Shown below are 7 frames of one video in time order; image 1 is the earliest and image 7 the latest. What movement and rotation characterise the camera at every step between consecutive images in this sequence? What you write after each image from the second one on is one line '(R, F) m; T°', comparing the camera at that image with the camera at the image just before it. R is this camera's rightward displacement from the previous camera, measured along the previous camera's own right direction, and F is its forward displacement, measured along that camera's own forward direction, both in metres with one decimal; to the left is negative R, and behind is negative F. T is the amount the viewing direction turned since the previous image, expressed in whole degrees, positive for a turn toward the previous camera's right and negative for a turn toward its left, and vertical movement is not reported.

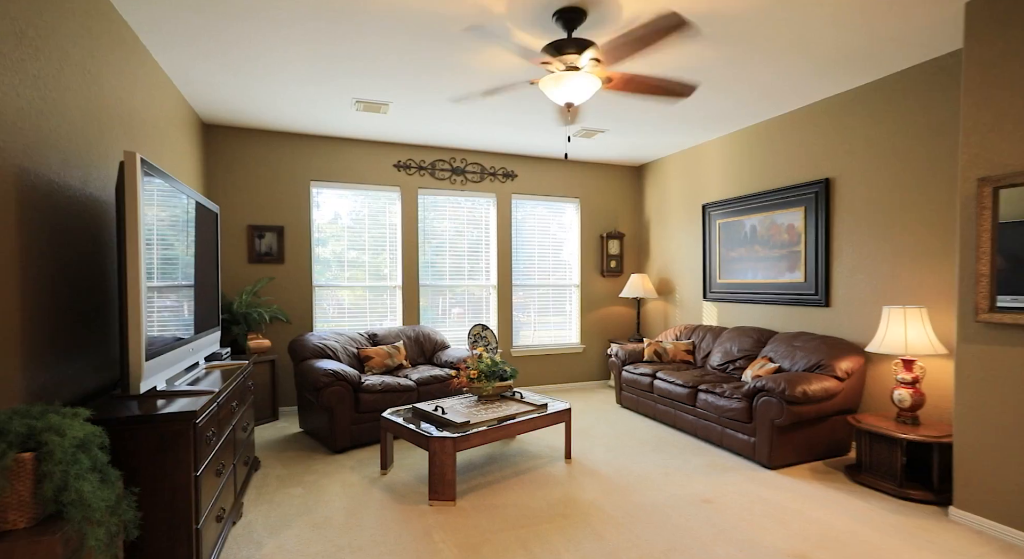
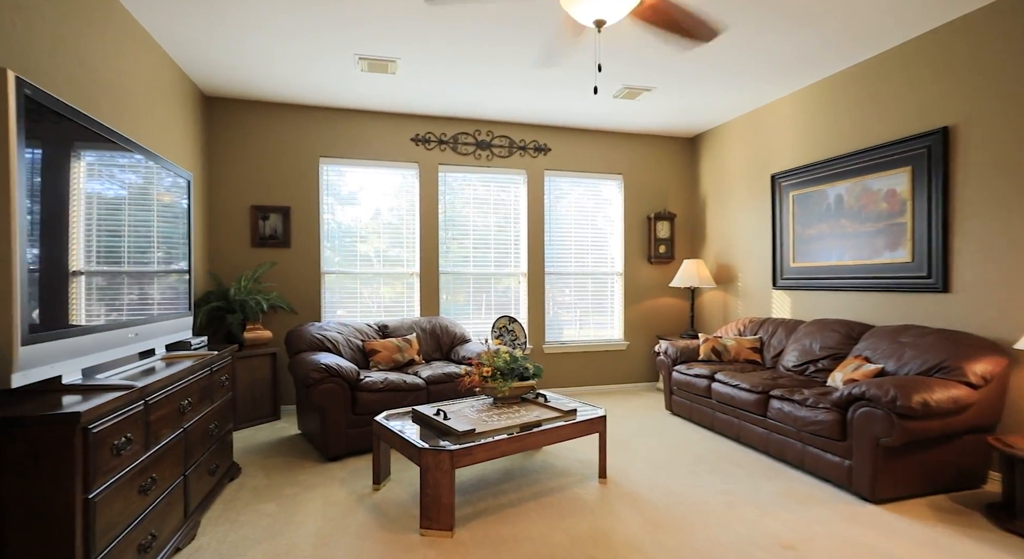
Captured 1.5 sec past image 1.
(+0.2, +0.7) m; -5°
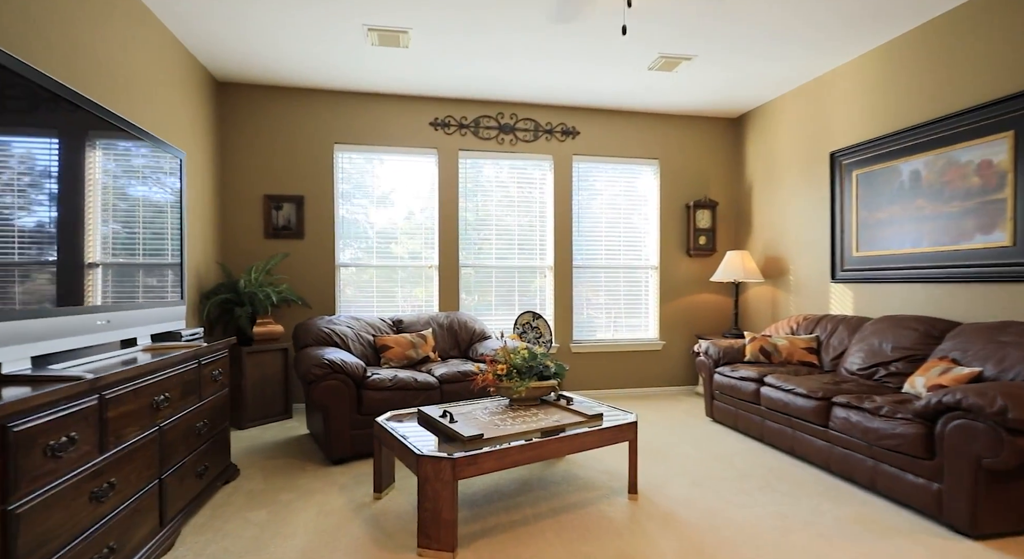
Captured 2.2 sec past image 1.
(+0.1, +0.3) m; -4°
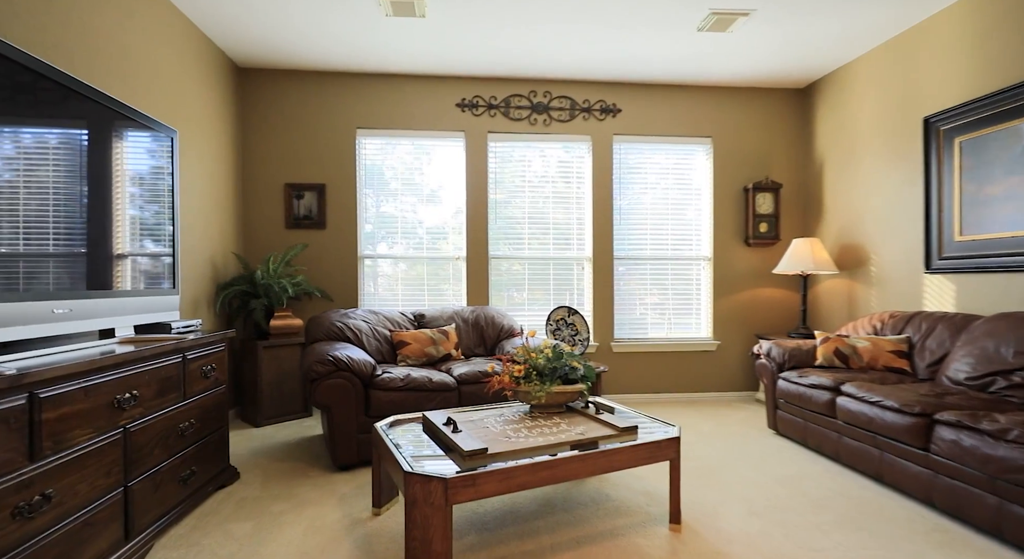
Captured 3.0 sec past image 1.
(+0.1, +0.4) m; -6°
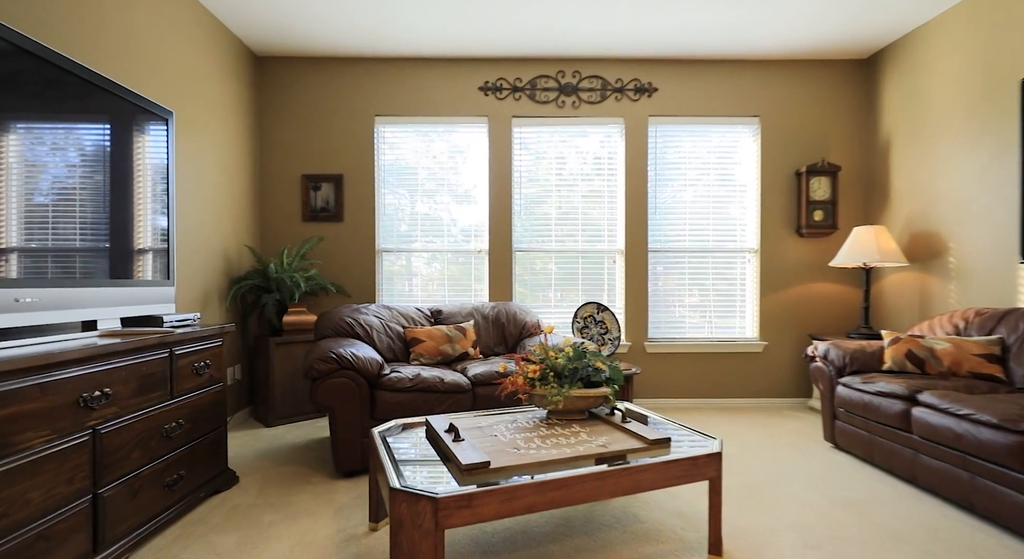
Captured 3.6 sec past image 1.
(+0.1, +0.3) m; -4°
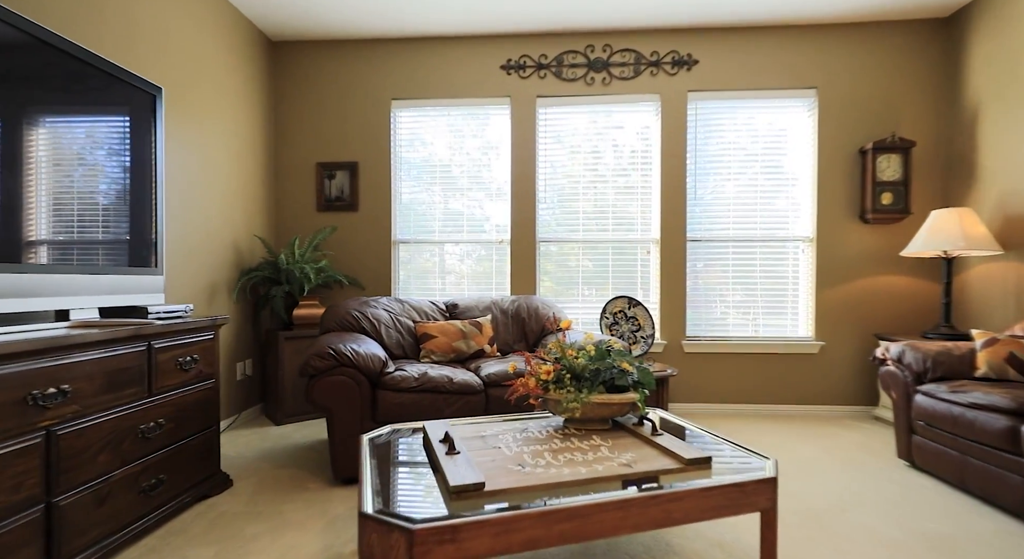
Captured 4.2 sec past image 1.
(+0.1, +0.3) m; -4°
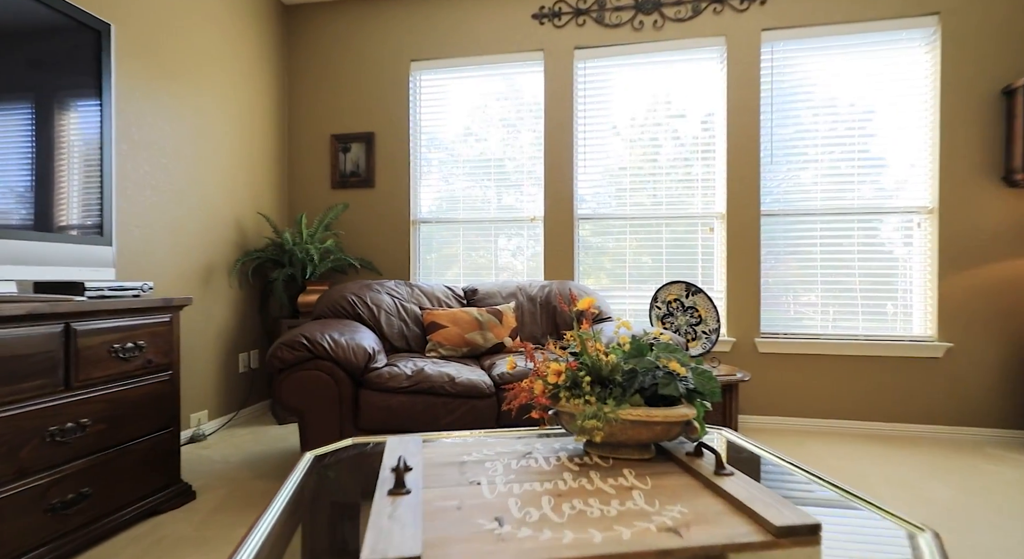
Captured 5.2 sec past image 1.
(+0.1, +0.5) m; -6°
